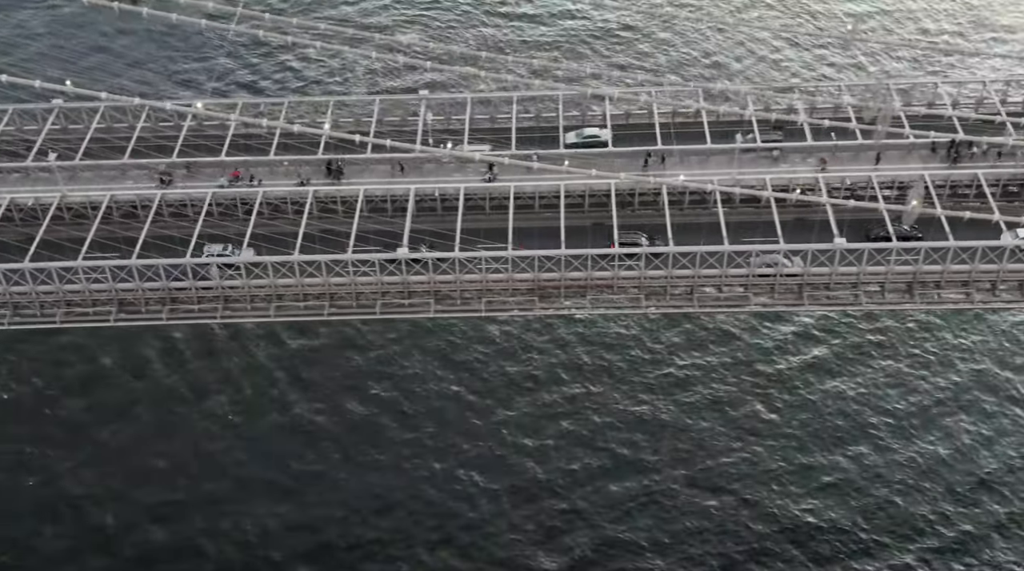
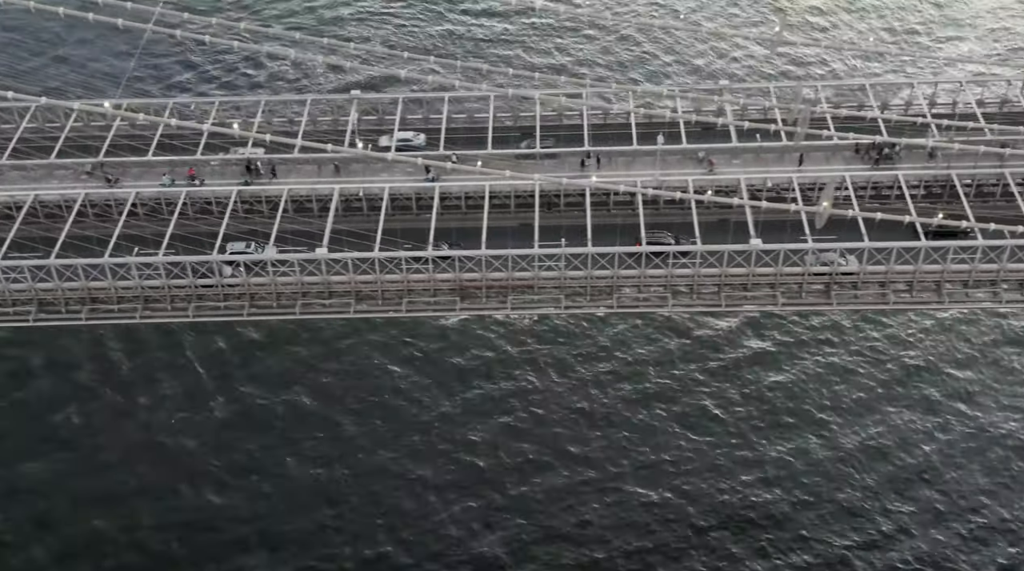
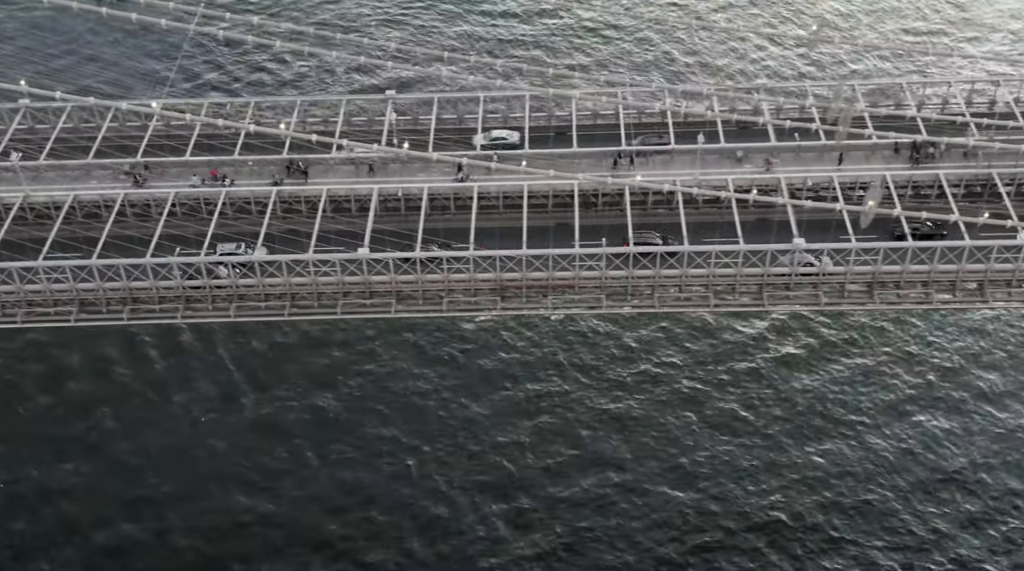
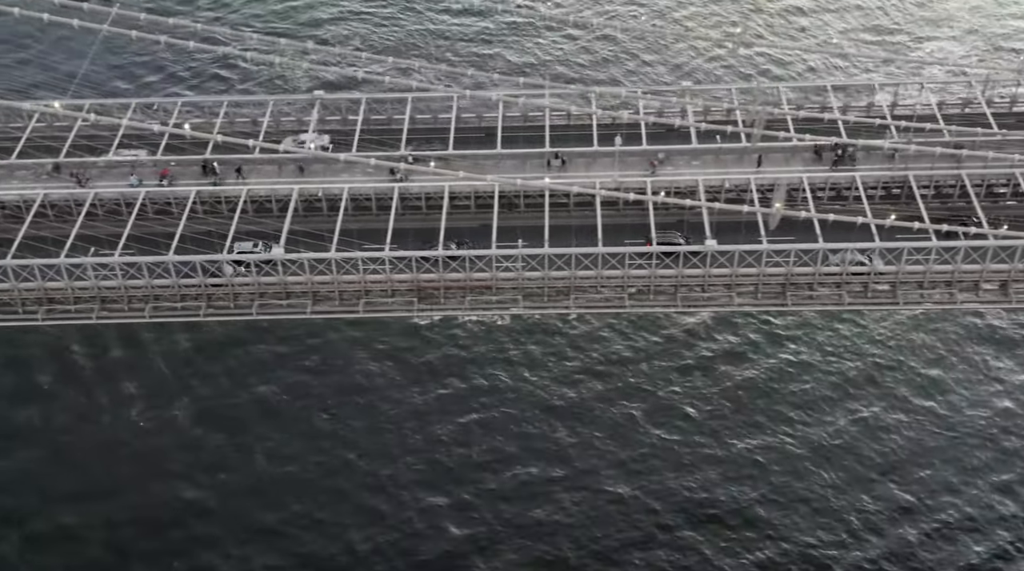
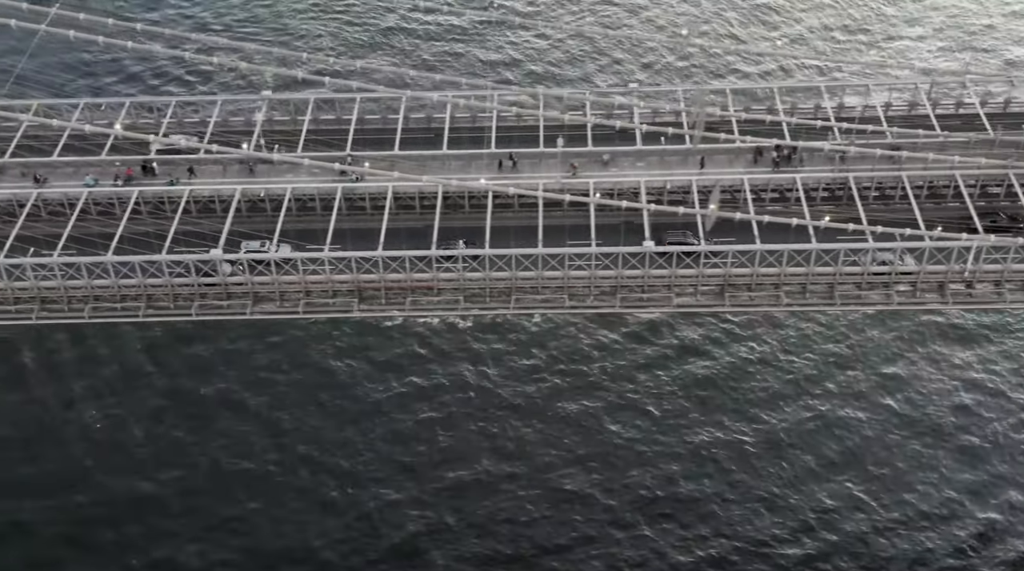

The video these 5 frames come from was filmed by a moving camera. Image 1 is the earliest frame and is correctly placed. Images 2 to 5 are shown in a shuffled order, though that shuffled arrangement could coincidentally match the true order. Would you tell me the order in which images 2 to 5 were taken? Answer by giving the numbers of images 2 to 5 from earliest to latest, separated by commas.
3, 2, 4, 5
